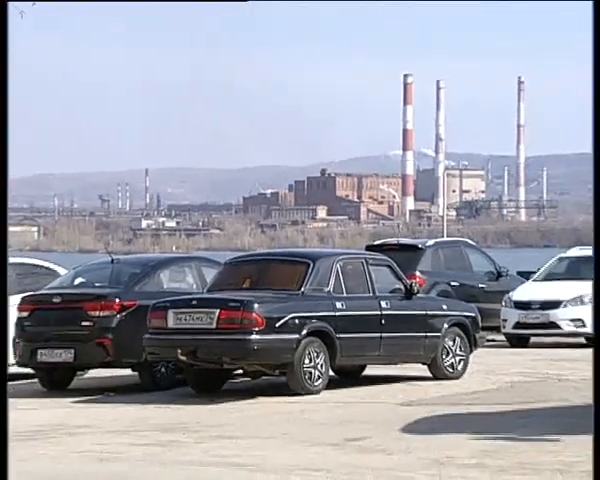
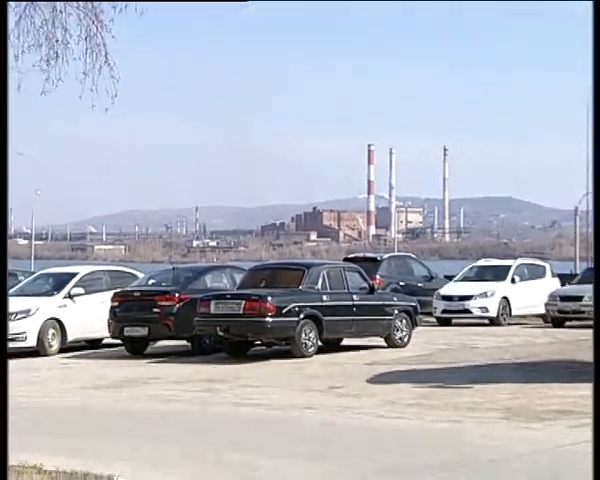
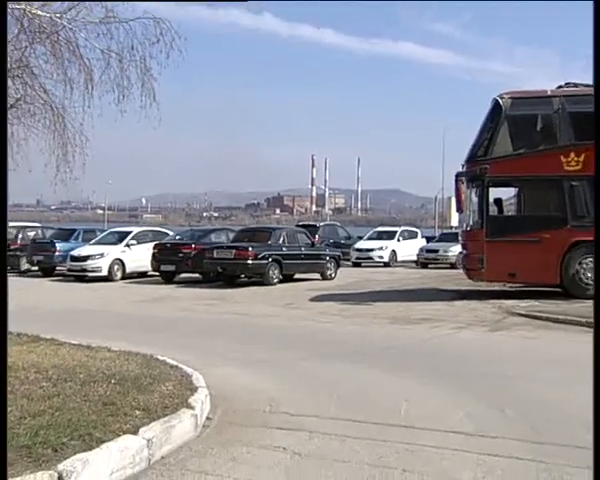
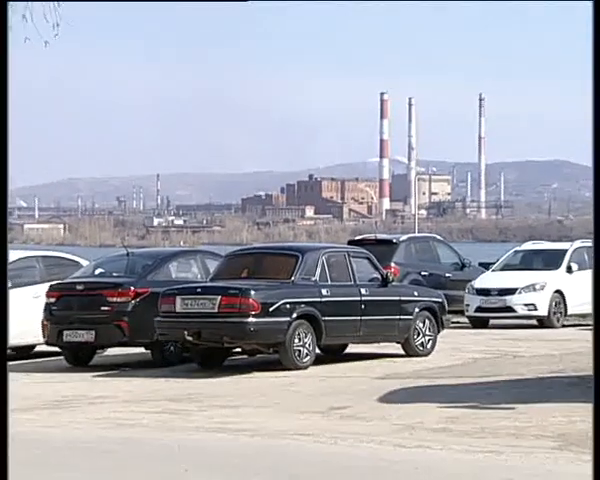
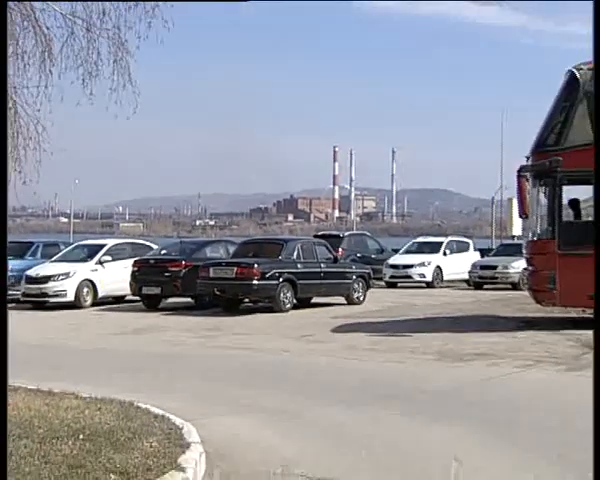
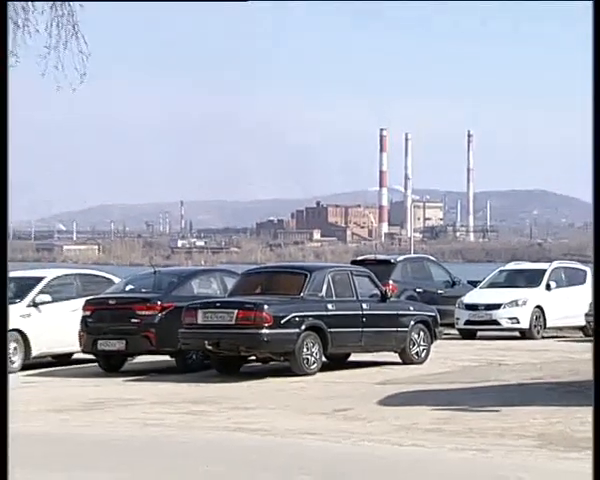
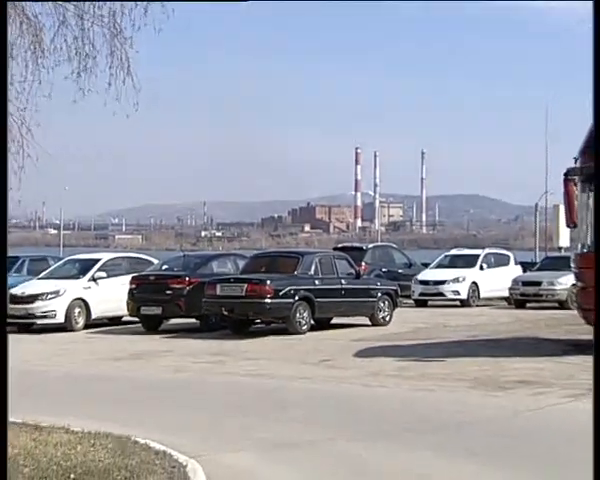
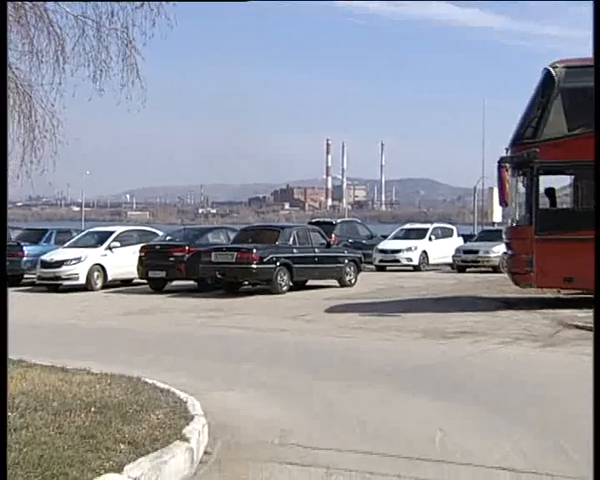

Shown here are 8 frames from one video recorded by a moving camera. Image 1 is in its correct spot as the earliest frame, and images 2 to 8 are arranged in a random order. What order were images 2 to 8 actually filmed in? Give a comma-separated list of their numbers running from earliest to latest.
4, 6, 2, 7, 5, 8, 3
